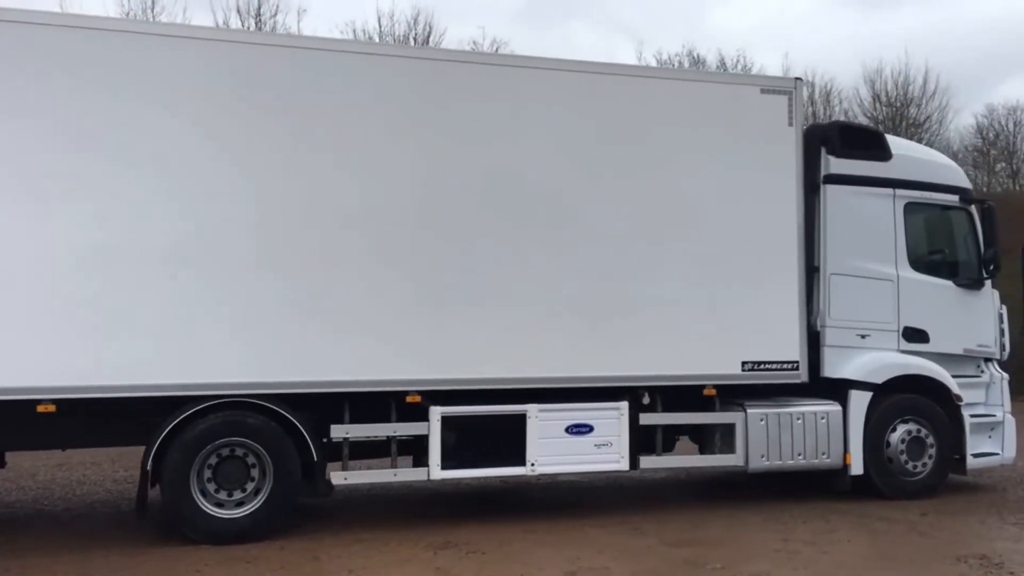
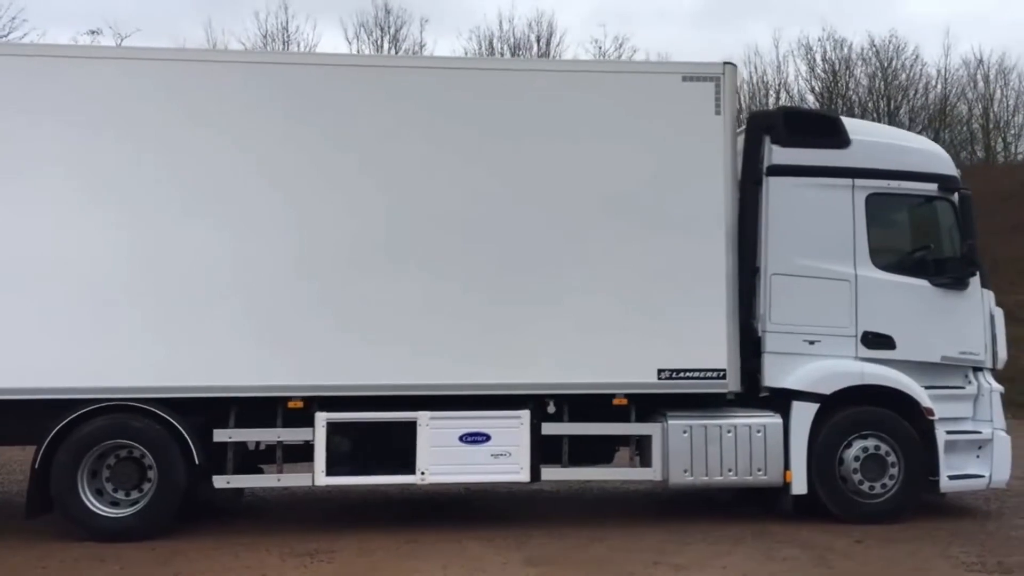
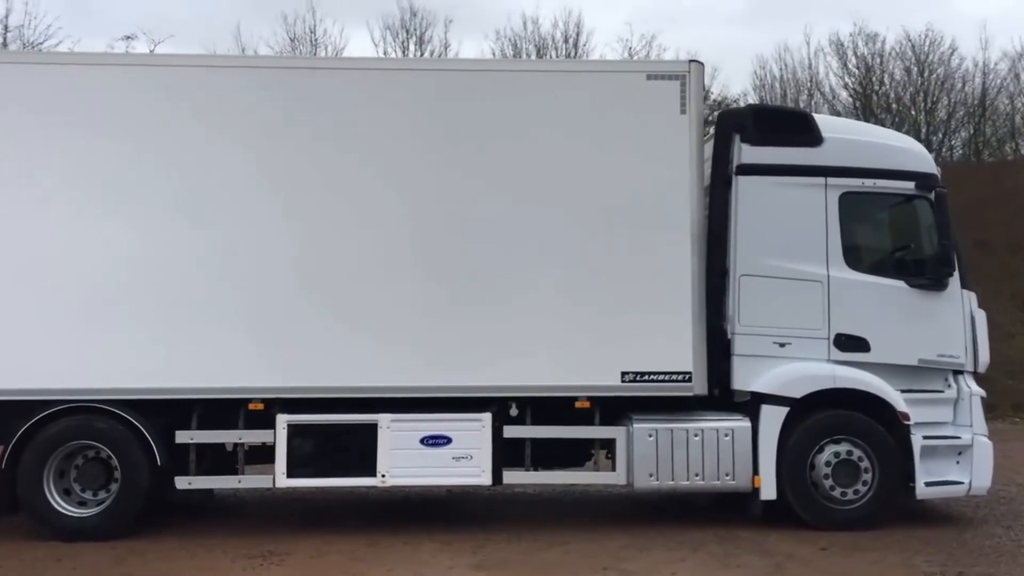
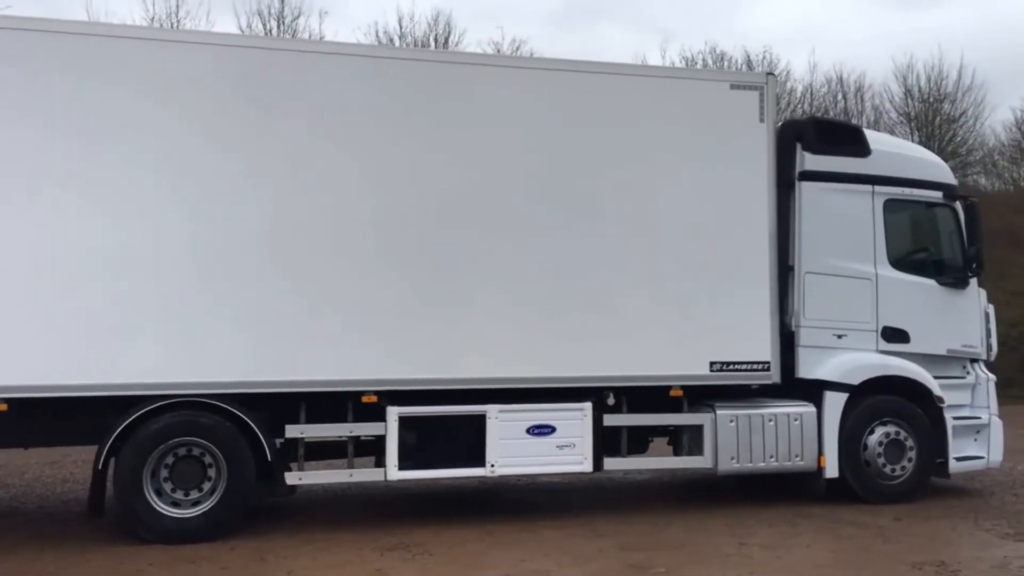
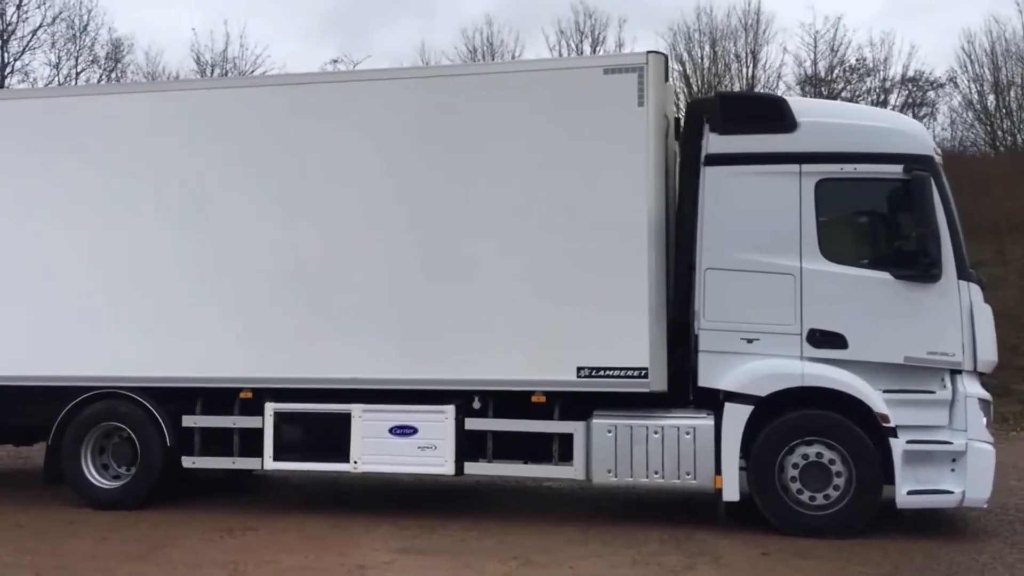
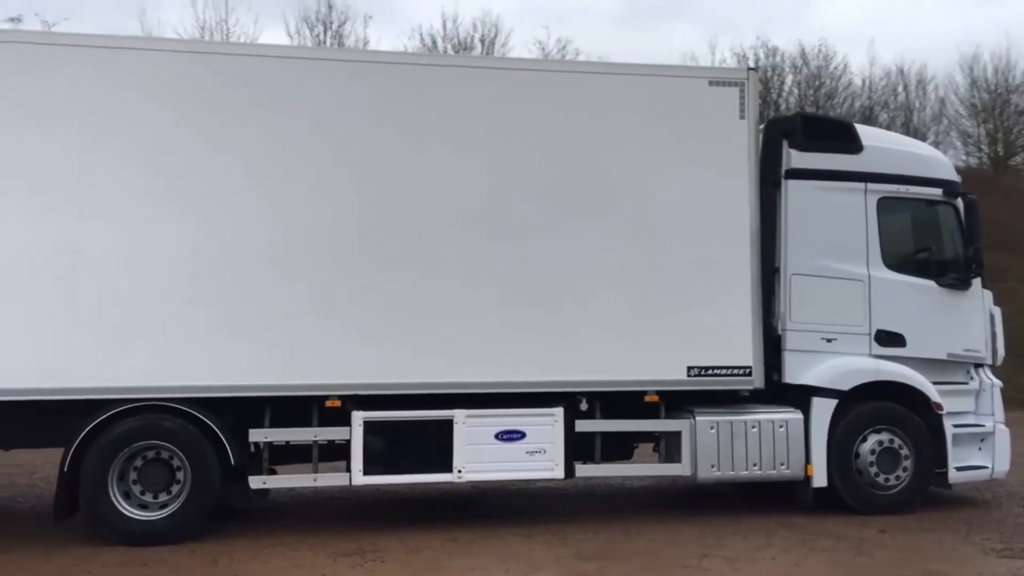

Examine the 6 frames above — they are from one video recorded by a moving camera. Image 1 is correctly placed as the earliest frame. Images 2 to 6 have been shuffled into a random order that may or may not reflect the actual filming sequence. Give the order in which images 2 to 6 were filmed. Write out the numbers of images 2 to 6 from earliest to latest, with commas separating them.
4, 6, 2, 3, 5
